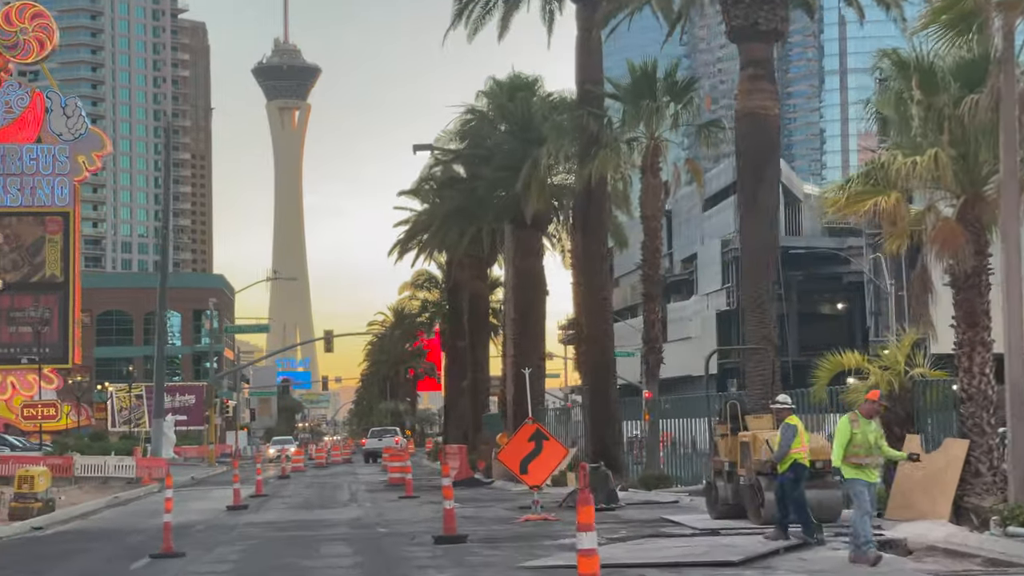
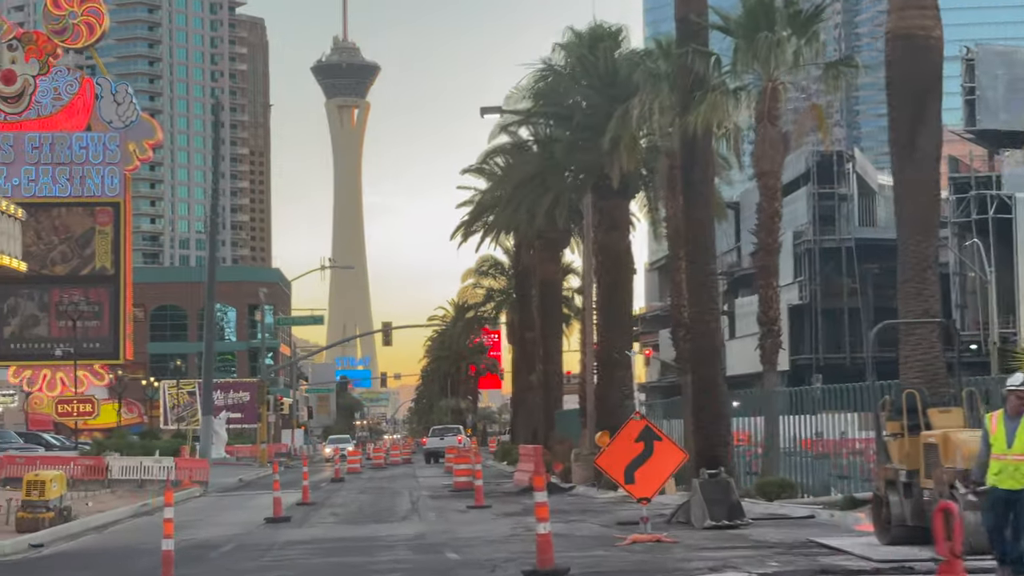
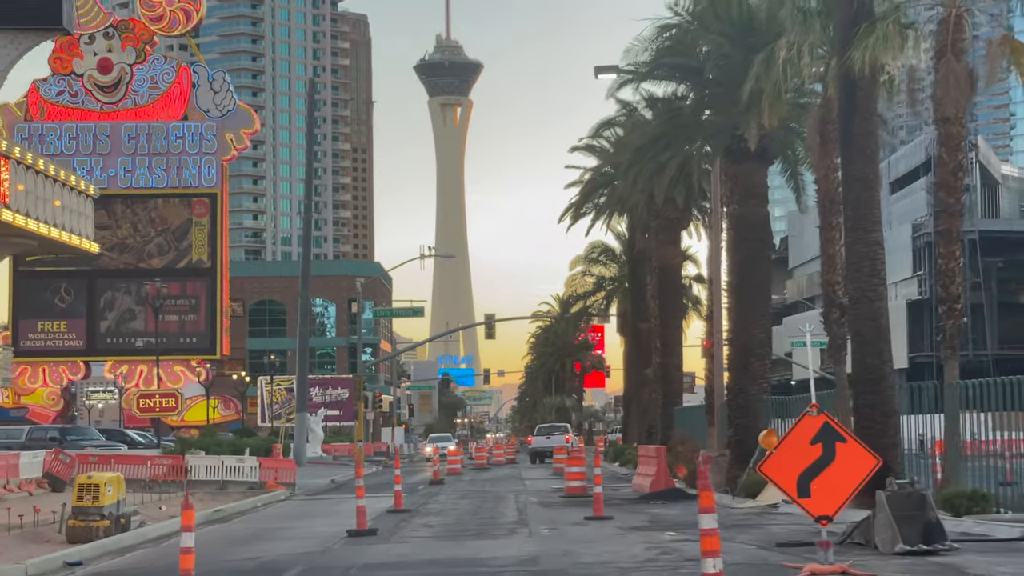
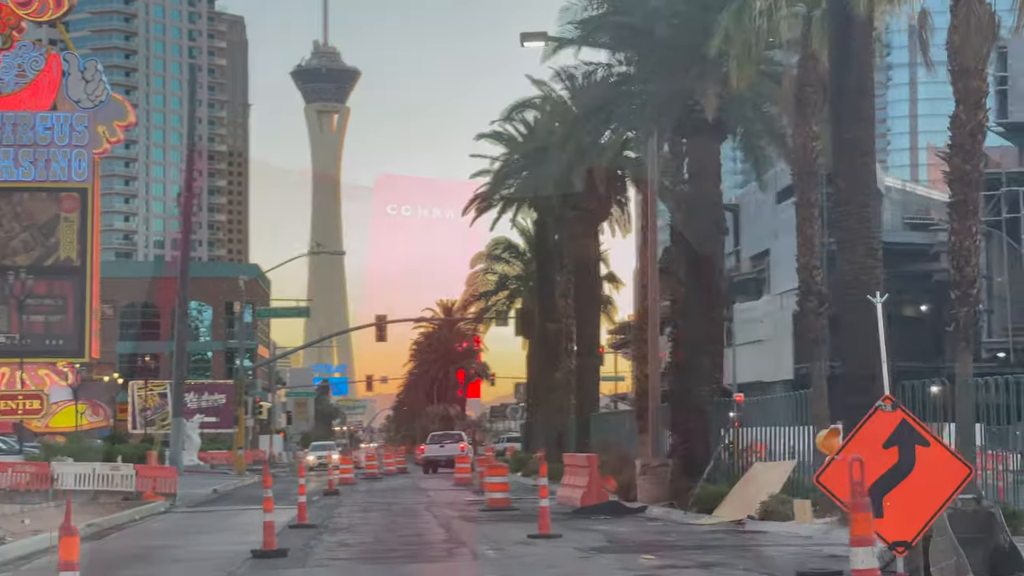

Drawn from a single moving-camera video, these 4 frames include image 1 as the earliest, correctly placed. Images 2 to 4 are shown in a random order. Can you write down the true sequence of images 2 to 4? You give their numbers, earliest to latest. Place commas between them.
2, 3, 4
